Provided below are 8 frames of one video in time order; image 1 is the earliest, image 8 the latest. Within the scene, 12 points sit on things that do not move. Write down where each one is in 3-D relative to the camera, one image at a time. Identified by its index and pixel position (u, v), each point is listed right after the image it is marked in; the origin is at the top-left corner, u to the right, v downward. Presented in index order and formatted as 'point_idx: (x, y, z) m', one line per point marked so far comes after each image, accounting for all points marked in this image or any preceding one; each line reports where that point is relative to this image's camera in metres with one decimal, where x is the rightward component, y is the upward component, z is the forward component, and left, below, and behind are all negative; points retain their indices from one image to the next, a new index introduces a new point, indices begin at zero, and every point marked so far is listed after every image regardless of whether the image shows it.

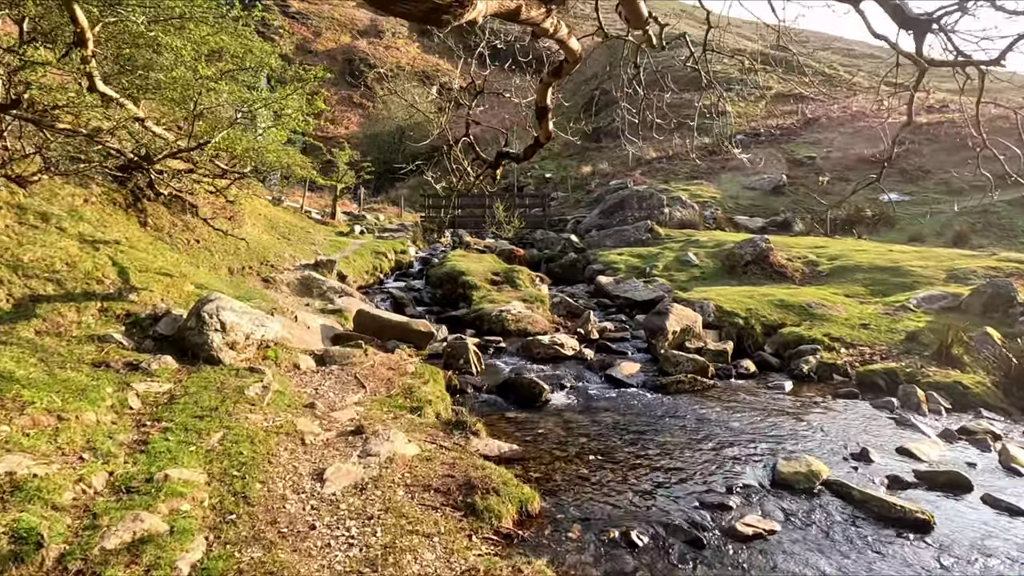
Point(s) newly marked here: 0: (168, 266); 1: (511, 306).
0: (-8.5, +0.5, +13.3) m
1: (0.0, -0.6, +18.2) m
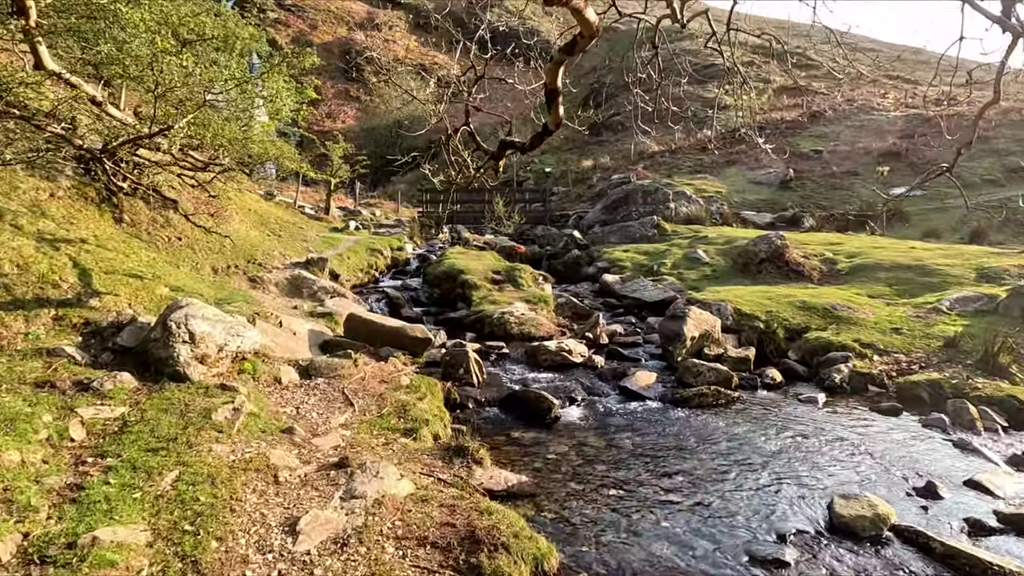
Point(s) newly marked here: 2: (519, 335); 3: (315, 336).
0: (-8.4, +0.5, +12.2) m
1: (0.0, -0.6, +17.1) m
2: (+0.2, -1.4, +15.7) m
3: (-4.6, -1.1, +12.5) m
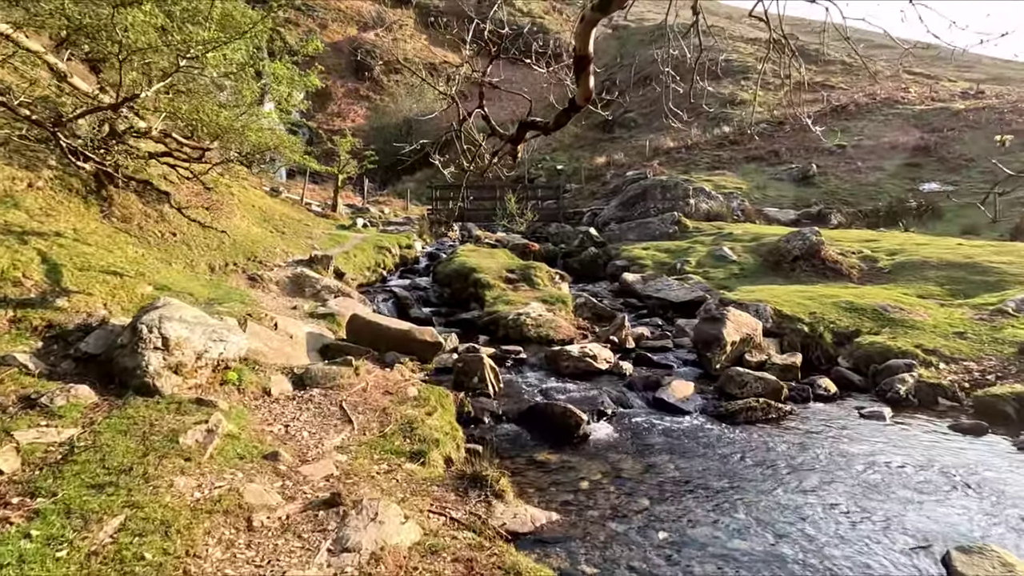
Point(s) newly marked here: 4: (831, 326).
0: (-8.0, +0.5, +11.1) m
1: (+0.5, -0.6, +15.9) m
2: (+0.6, -1.4, +14.4) m
3: (-4.2, -1.1, +11.4) m
4: (+7.5, -0.9, +12.6) m
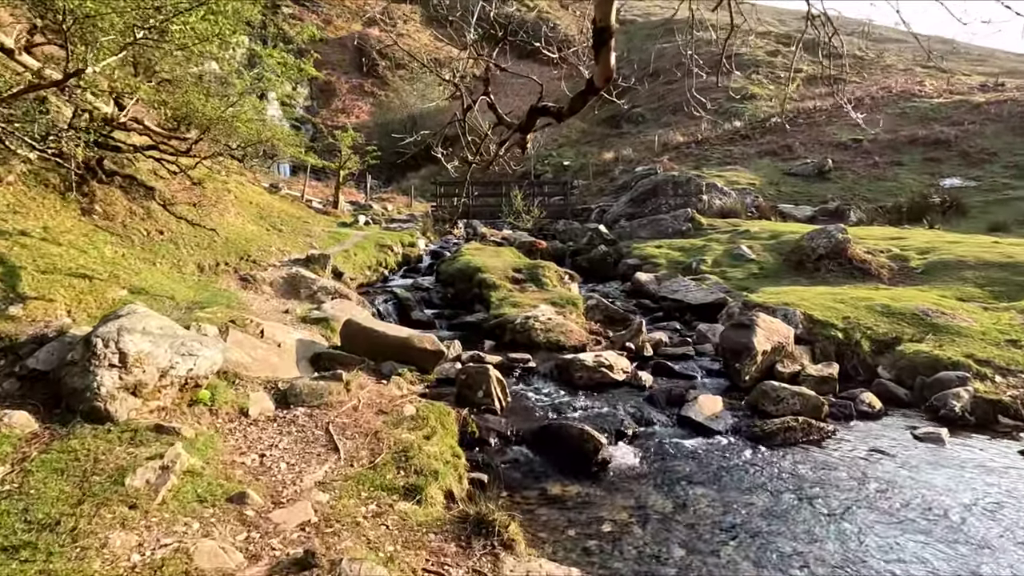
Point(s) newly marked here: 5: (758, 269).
0: (-7.8, +0.4, +10.2) m
1: (+0.7, -0.6, +14.9) m
2: (+0.8, -1.4, +13.5) m
3: (-4.0, -1.2, +10.4) m
4: (+7.6, -0.9, +11.6) m
5: (+8.7, +0.7, +19.0) m
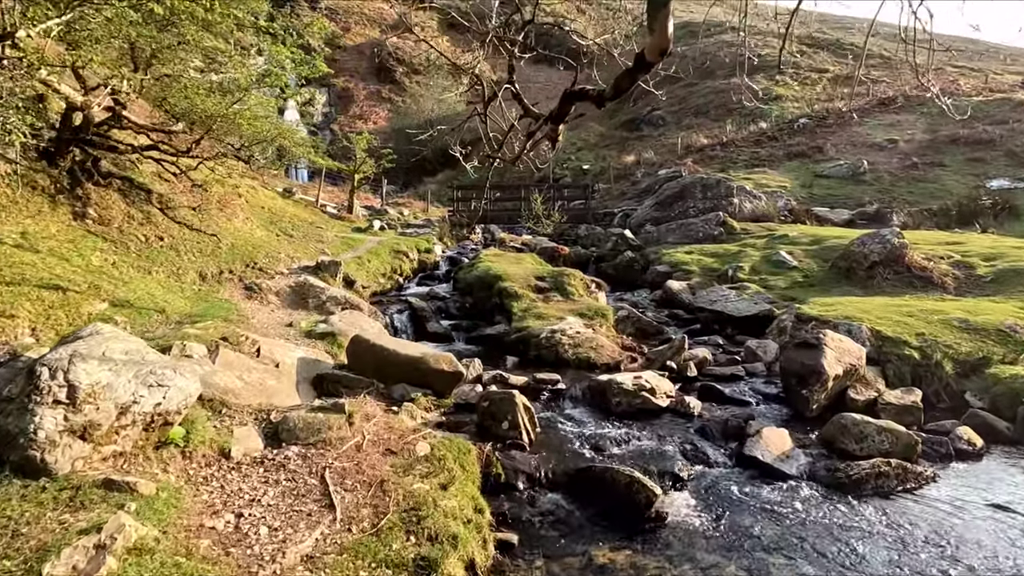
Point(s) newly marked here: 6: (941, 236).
0: (-7.4, +0.2, +9.2) m
1: (+1.3, -0.9, +13.6) m
2: (+1.4, -1.7, +12.1) m
3: (-3.5, -1.4, +9.3) m
4: (+8.2, -1.2, +10.1) m
5: (+9.4, +0.3, +17.5) m
6: (+15.7, +1.9, +19.6) m
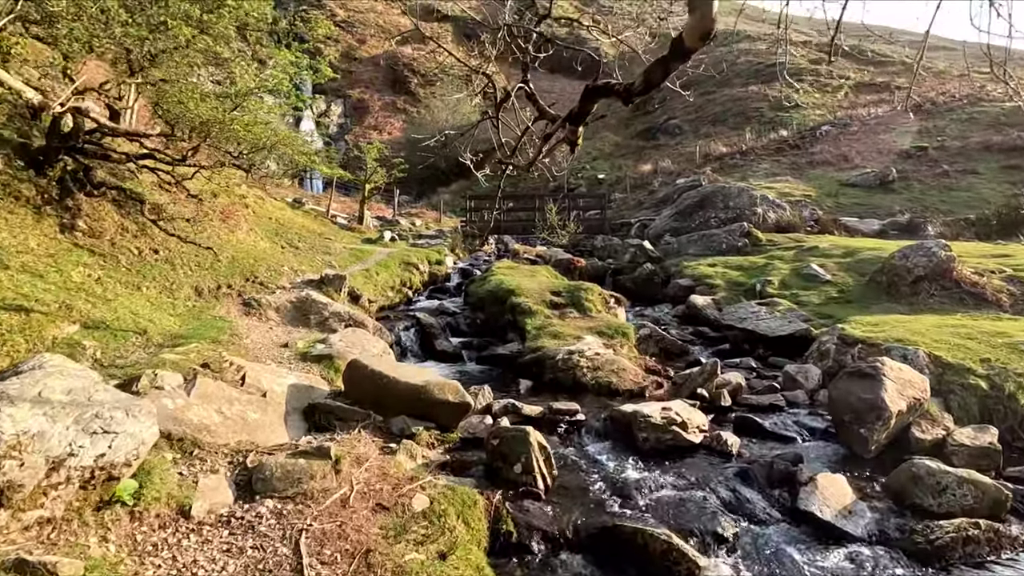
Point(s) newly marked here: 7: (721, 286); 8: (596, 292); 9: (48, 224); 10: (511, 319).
0: (-7.2, -0.1, +8.4) m
1: (+1.6, -1.3, +12.5) m
2: (+1.7, -2.1, +11.1) m
3: (-3.3, -1.7, +8.4) m
4: (+8.4, -1.5, +8.8) m
5: (+9.8, -0.1, +16.3) m
6: (+16.2, +1.4, +18.3) m
7: (+7.4, +0.1, +19.1) m
8: (+2.6, -0.1, +16.6) m
9: (-9.7, +1.3, +11.3) m
10: (0.0, -0.9, +15.4) m
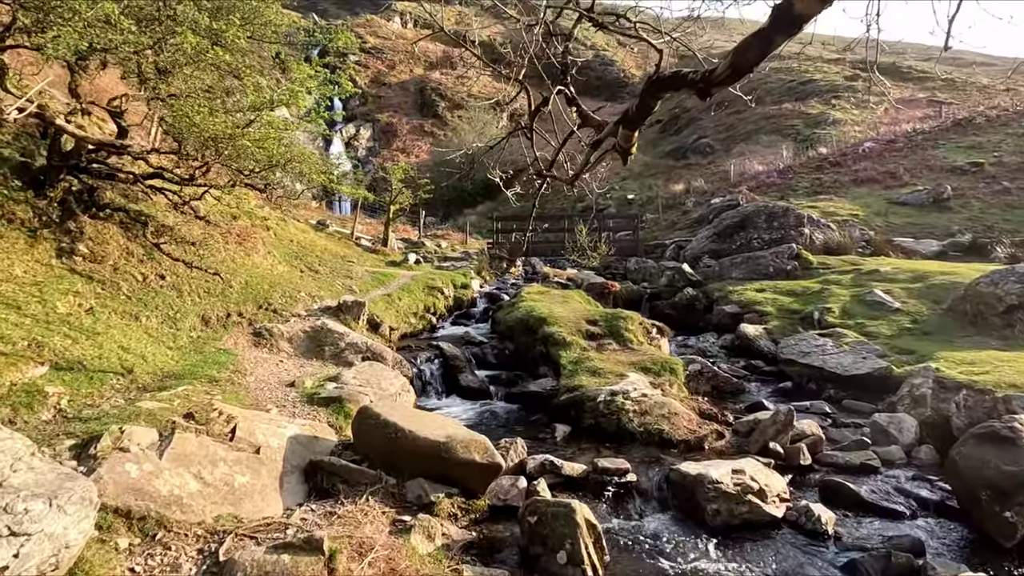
0: (-6.6, -0.5, +7.4) m
1: (+2.3, -1.9, +11.0) m
2: (+2.3, -2.6, +9.6) m
3: (-2.8, -2.2, +7.1) m
4: (+8.9, -2.0, +7.0) m
5: (+10.7, -0.9, +14.4) m
6: (+17.1, +0.5, +16.2) m
7: (+8.4, -0.8, +17.3) m
8: (+3.5, -0.9, +15.1) m
9: (-9.0, +0.8, +10.4) m
10: (+0.8, -1.6, +14.0) m
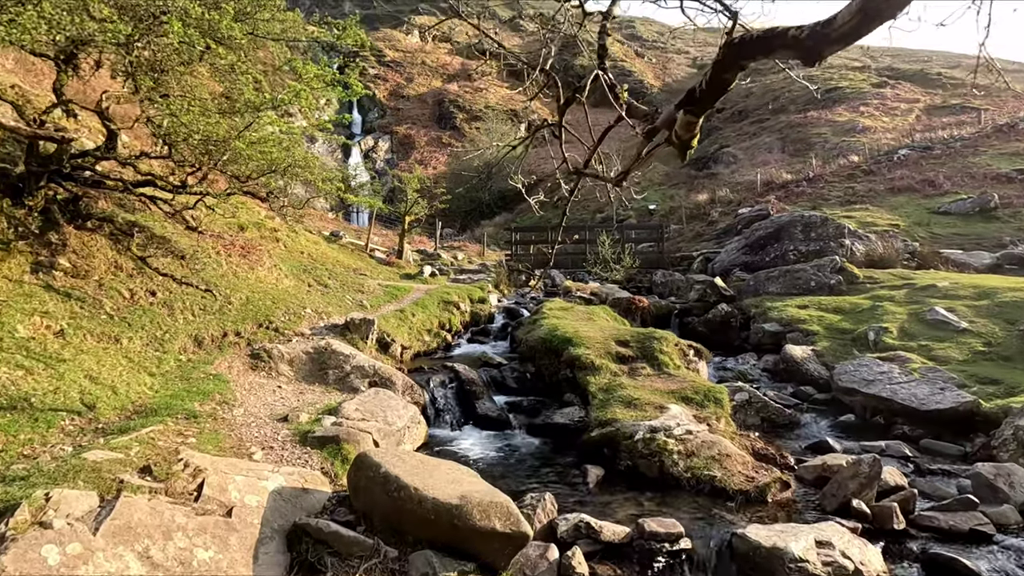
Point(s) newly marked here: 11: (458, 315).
0: (-6.3, -0.8, +6.3) m
1: (+2.8, -2.3, +9.6) m
2: (+2.7, -3.0, +8.1) m
3: (-2.5, -2.4, +5.8) m
4: (+9.2, -2.3, +5.4) m
5: (+11.2, -1.4, +12.7) m
6: (+17.7, 0.0, +14.4) m
7: (+9.0, -1.3, +15.7) m
8: (+4.0, -1.4, +13.6) m
9: (-8.6, +0.5, +9.4) m
10: (+1.3, -2.0, +12.6) m
11: (-2.0, -1.0, +19.8) m
